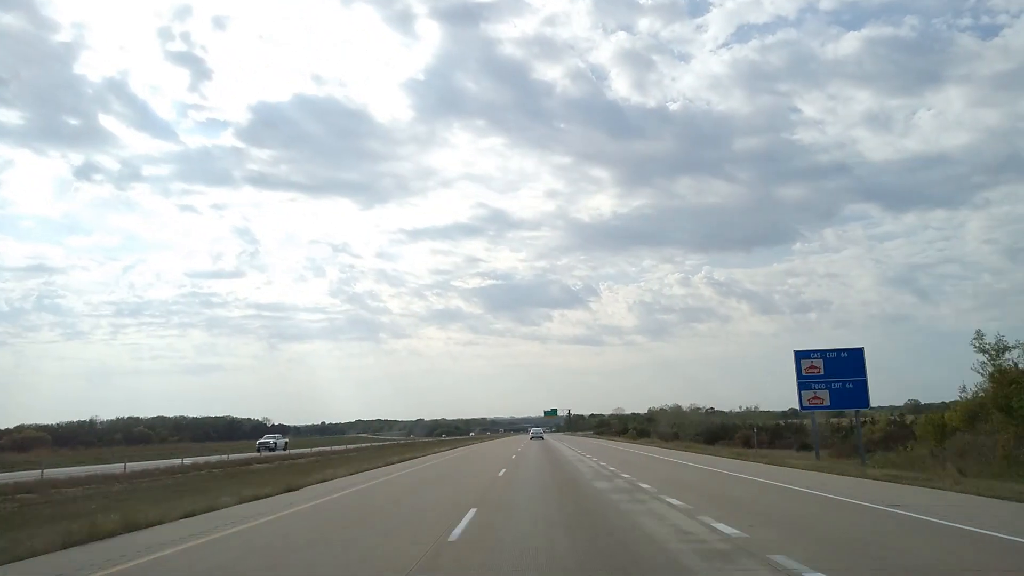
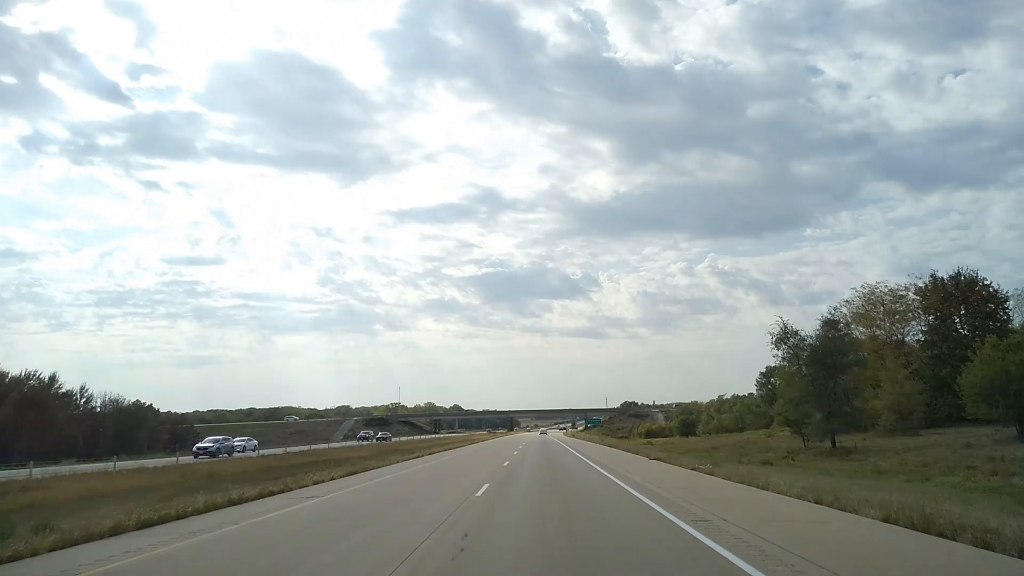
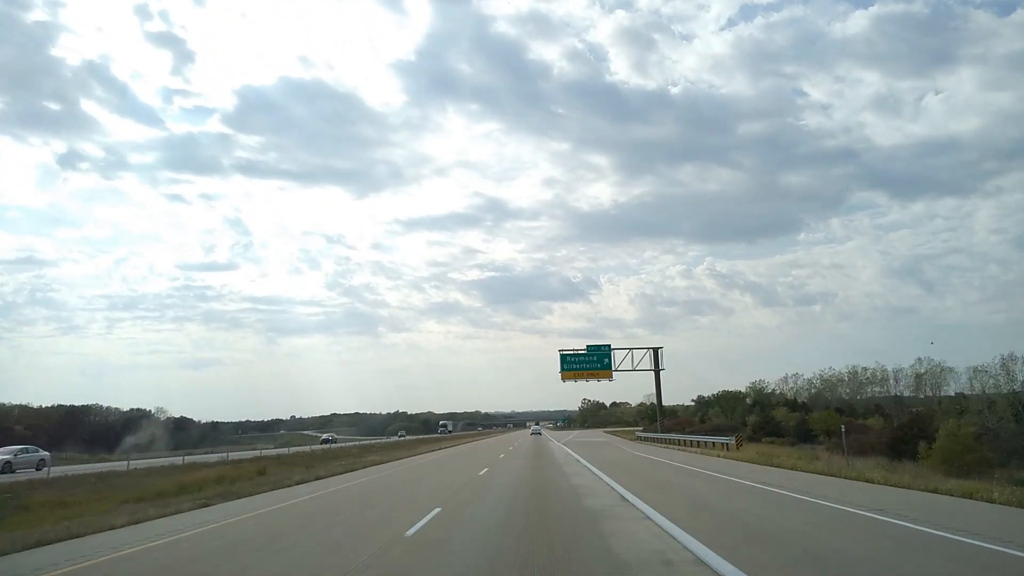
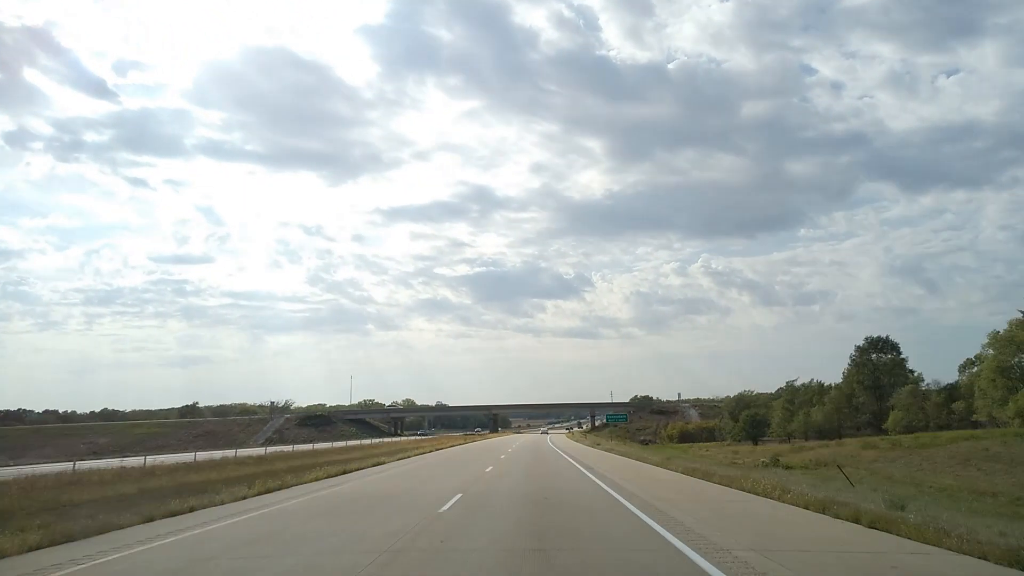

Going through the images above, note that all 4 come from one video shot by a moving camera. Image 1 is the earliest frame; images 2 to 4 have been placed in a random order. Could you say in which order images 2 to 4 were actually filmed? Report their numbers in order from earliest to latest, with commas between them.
3, 2, 4
